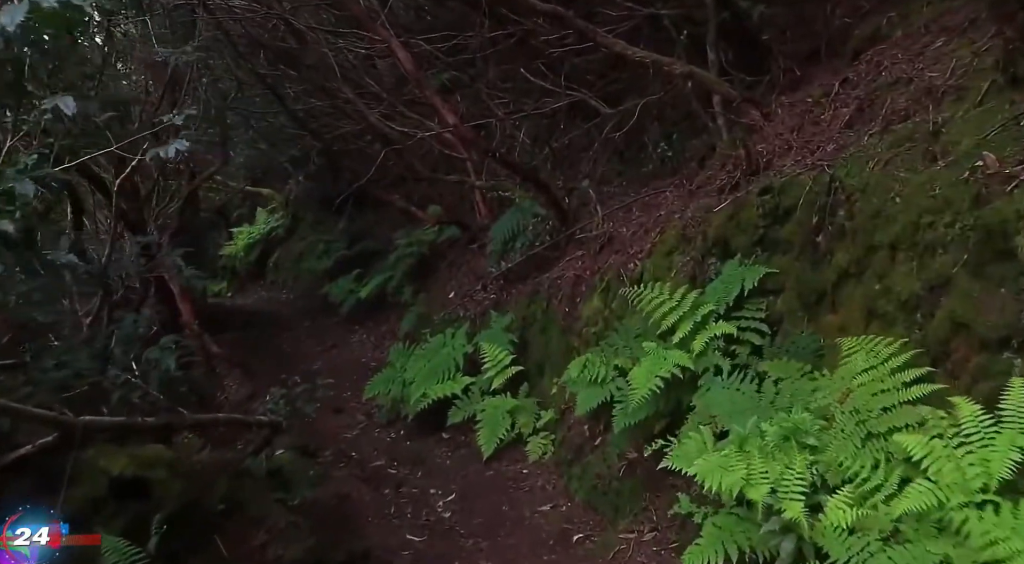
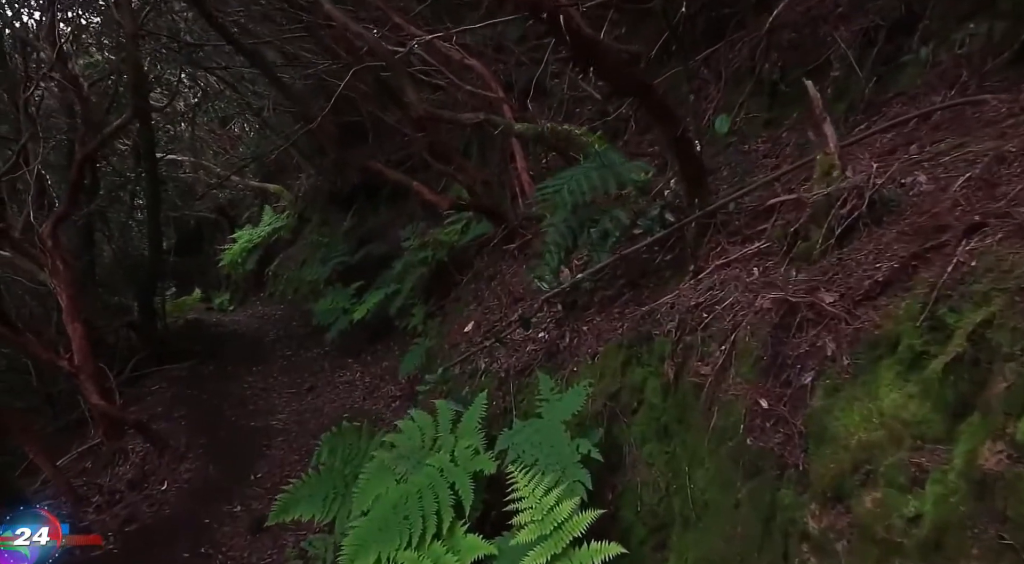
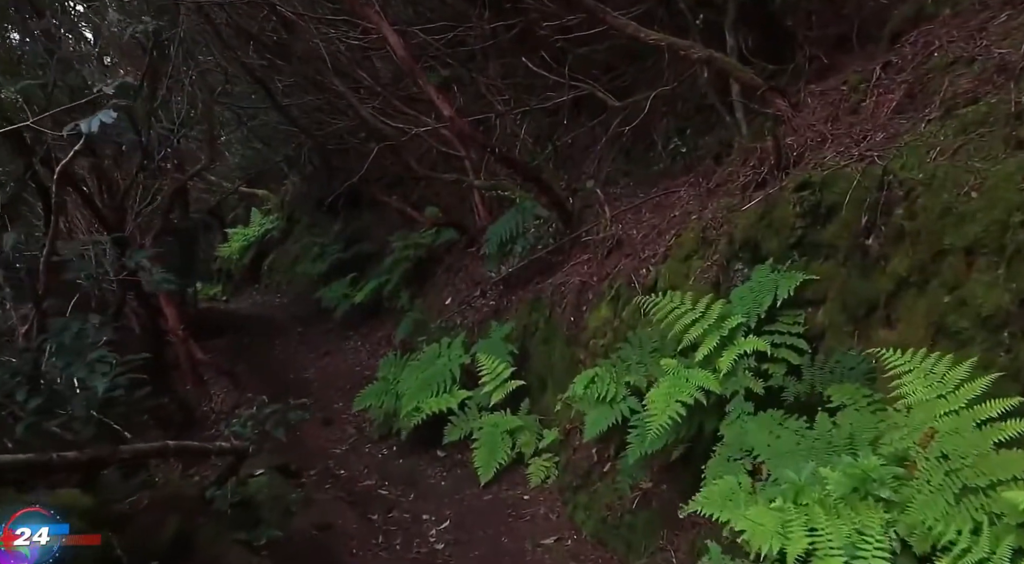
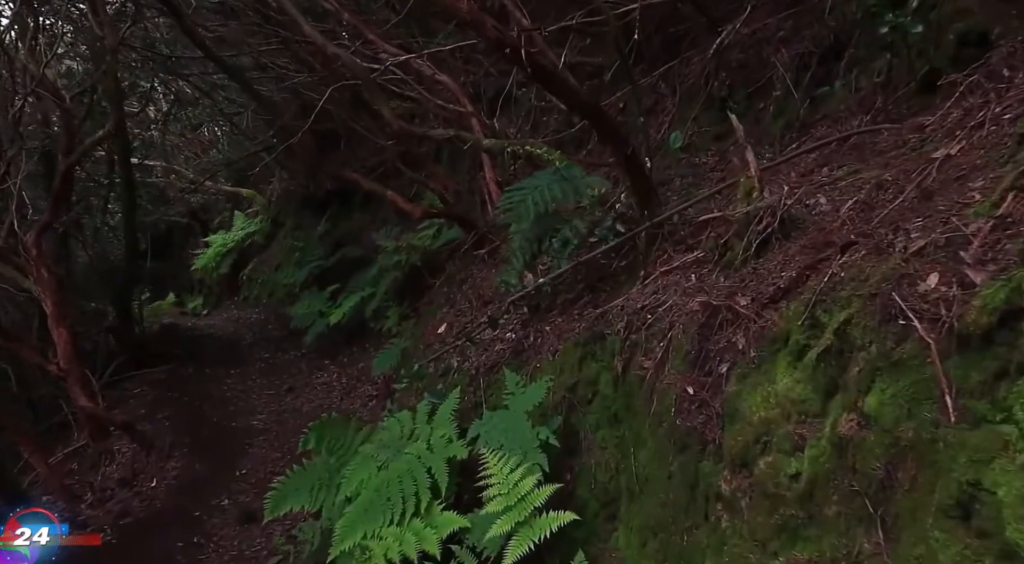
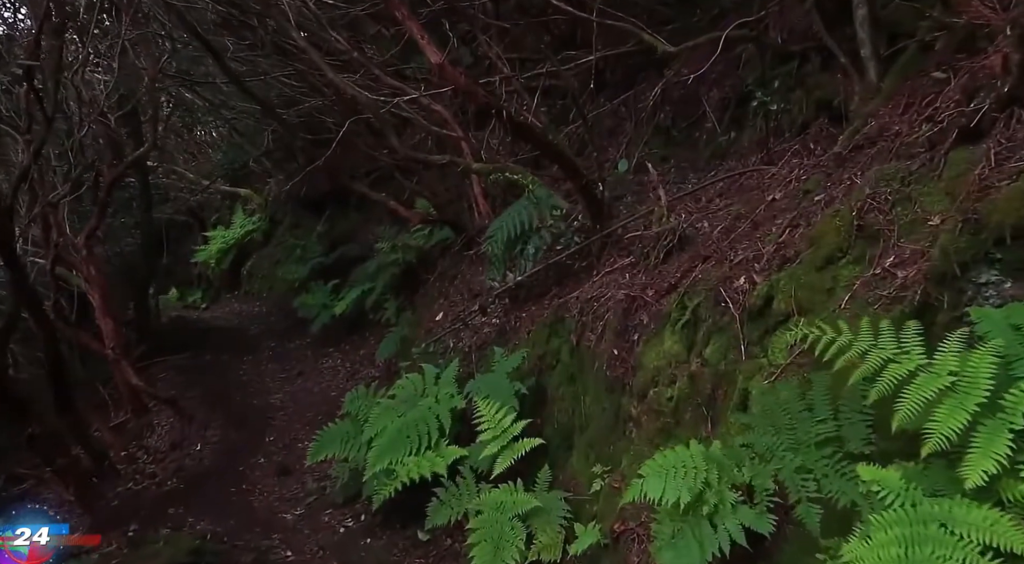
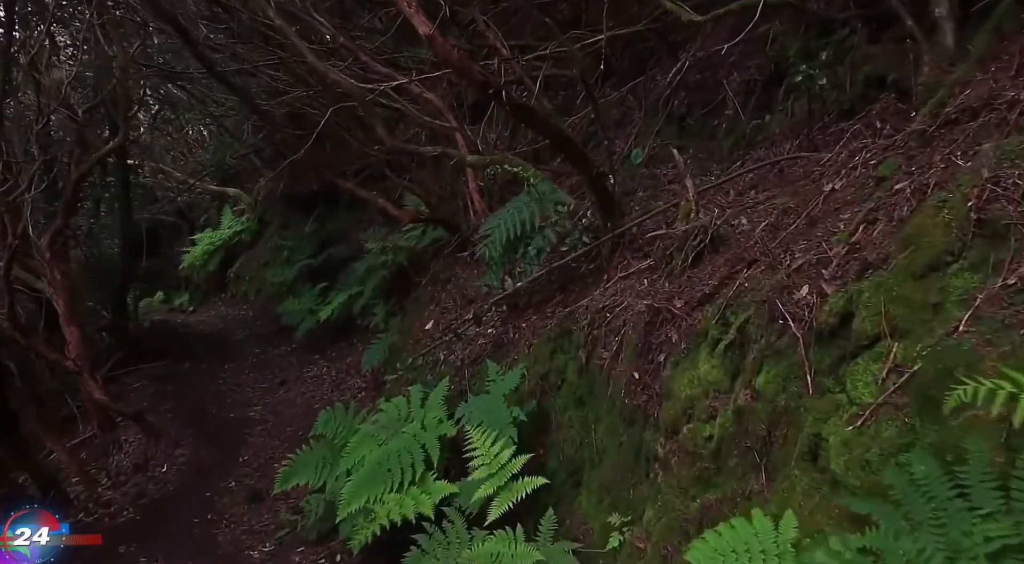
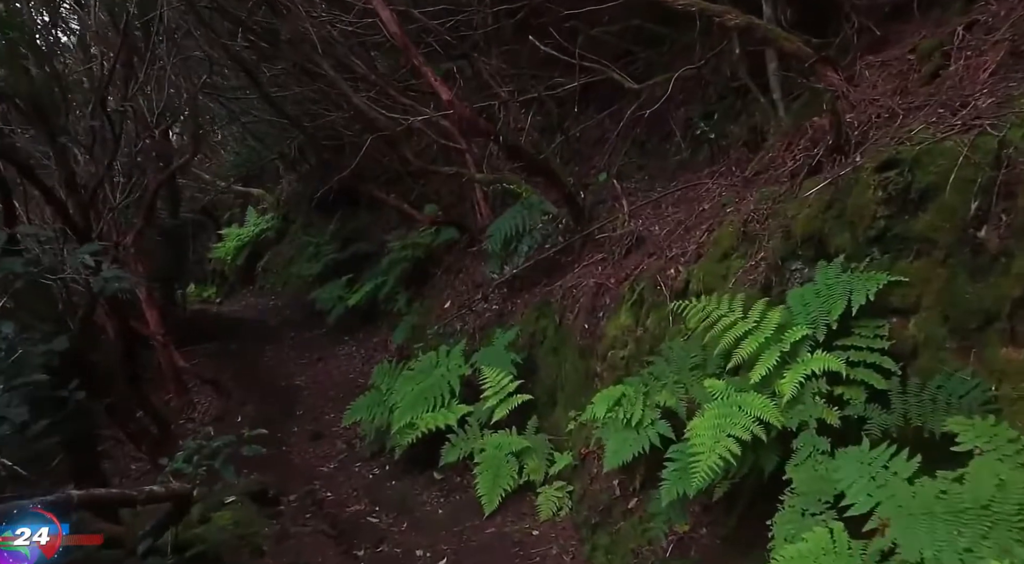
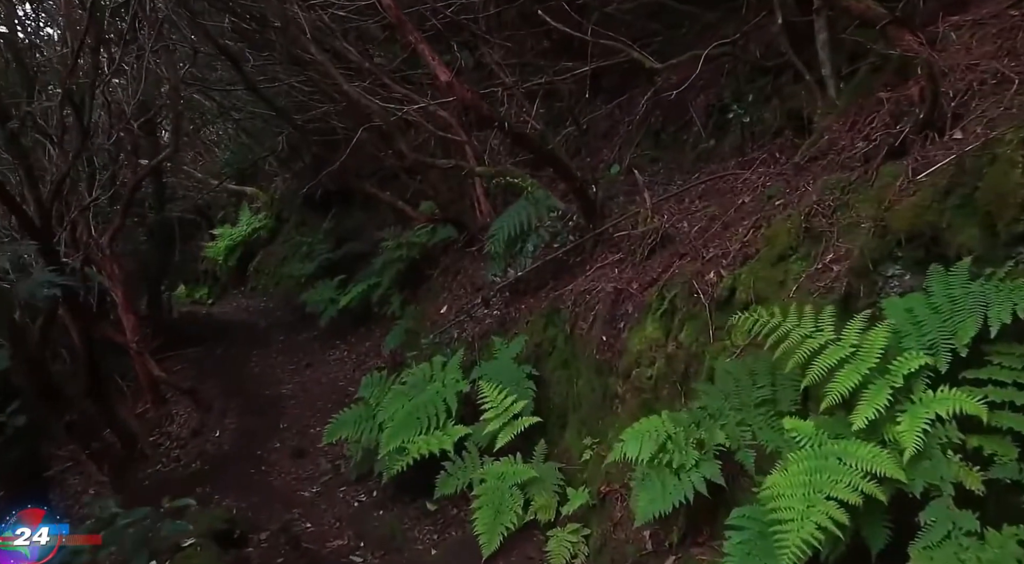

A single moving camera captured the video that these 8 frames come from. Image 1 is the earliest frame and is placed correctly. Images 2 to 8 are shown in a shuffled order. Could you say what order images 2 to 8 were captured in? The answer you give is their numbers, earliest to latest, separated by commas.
3, 7, 8, 5, 6, 4, 2
